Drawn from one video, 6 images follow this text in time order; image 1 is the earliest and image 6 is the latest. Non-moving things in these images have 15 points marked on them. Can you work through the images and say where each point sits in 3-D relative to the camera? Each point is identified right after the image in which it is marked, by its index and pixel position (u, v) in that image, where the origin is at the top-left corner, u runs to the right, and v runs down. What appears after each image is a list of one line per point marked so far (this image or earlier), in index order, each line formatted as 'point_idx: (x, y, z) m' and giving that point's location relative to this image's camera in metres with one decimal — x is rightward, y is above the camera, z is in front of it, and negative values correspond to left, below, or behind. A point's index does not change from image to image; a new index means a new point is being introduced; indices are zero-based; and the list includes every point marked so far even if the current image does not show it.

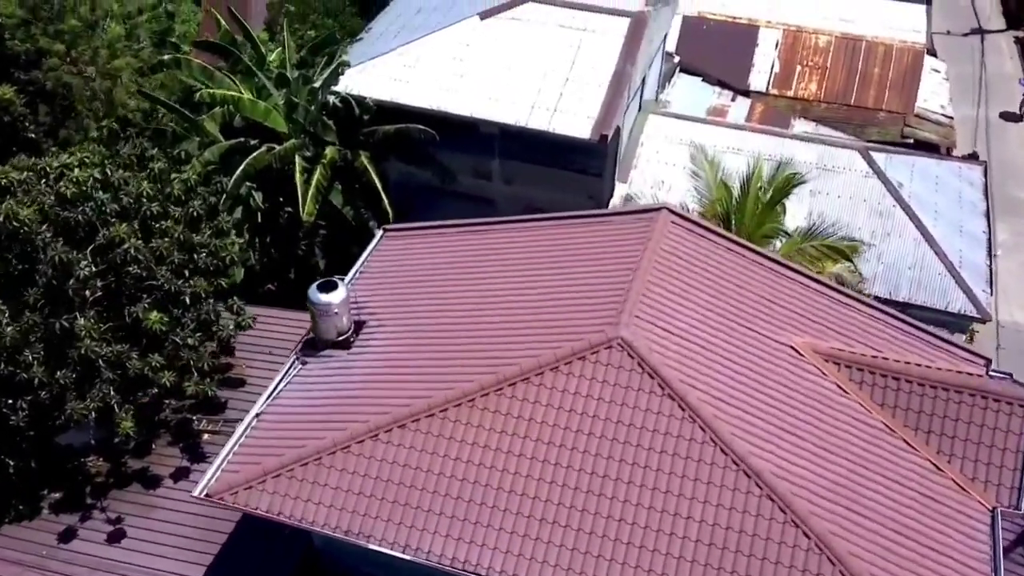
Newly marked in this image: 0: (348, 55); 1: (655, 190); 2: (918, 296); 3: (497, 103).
0: (-3.3, +4.6, +18.7) m
1: (+2.9, +1.9, +18.2) m
2: (+7.3, -0.2, +16.7) m
3: (-0.3, +3.4, +17.2) m
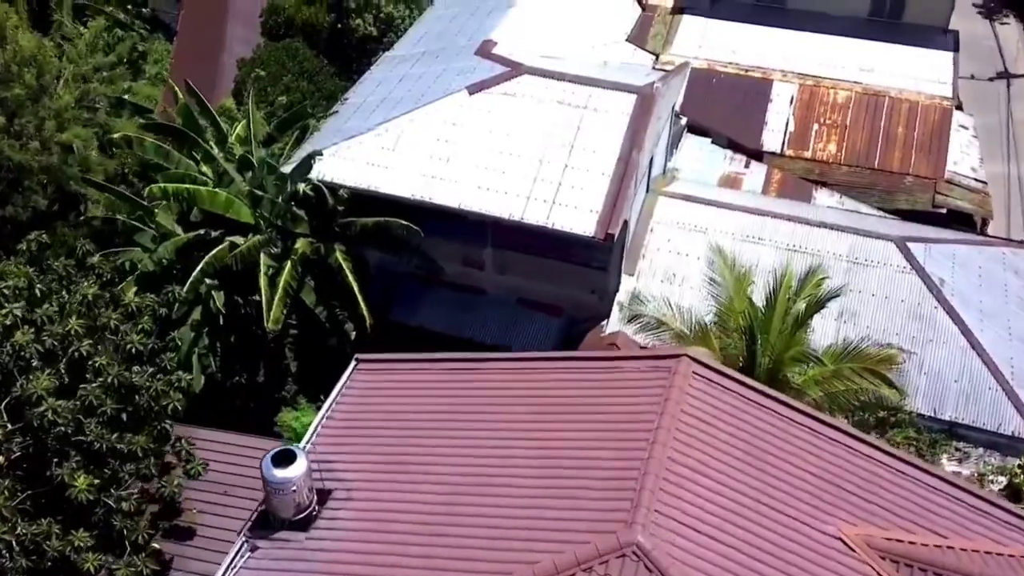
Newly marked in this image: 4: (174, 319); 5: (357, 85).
0: (-3.5, +2.8, +16.7) m
1: (+2.7, +0.1, +16.2) m
2: (+7.2, -2.0, +14.8) m
3: (-0.4, +1.6, +15.2) m
4: (-6.0, -0.8, +16.4) m
5: (-3.1, +4.0, +18.2) m
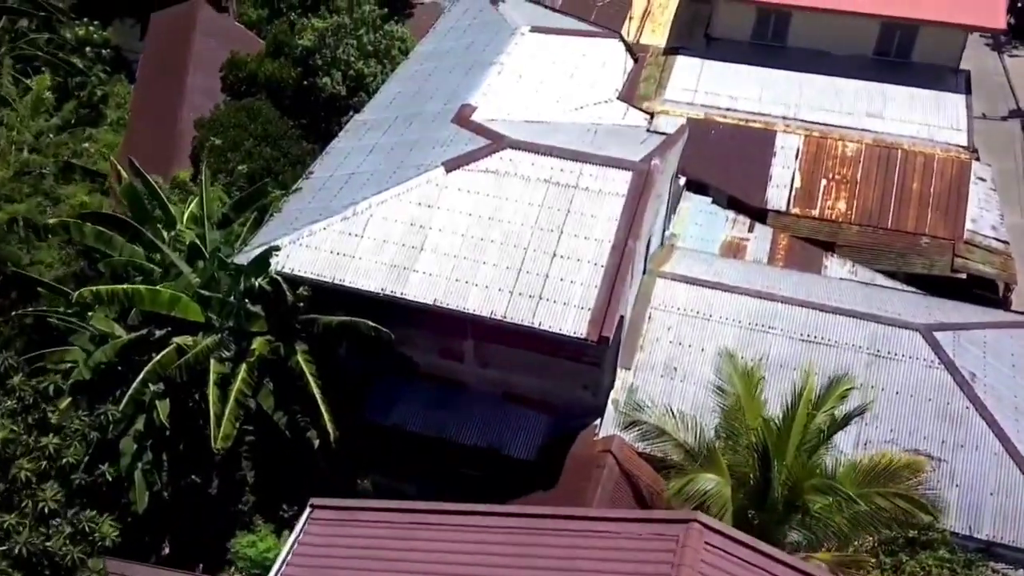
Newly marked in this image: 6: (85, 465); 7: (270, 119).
0: (-3.8, +1.2, +15.1) m
1: (+2.5, -1.5, +14.5) m
2: (+7.0, -3.5, +13.1) m
3: (-0.7, 0.0, +13.6) m
4: (-6.3, -2.5, +14.6) m
5: (-3.4, +2.4, +16.5) m
6: (-6.5, -2.9, +14.1) m
7: (-5.3, +3.6, +20.3) m
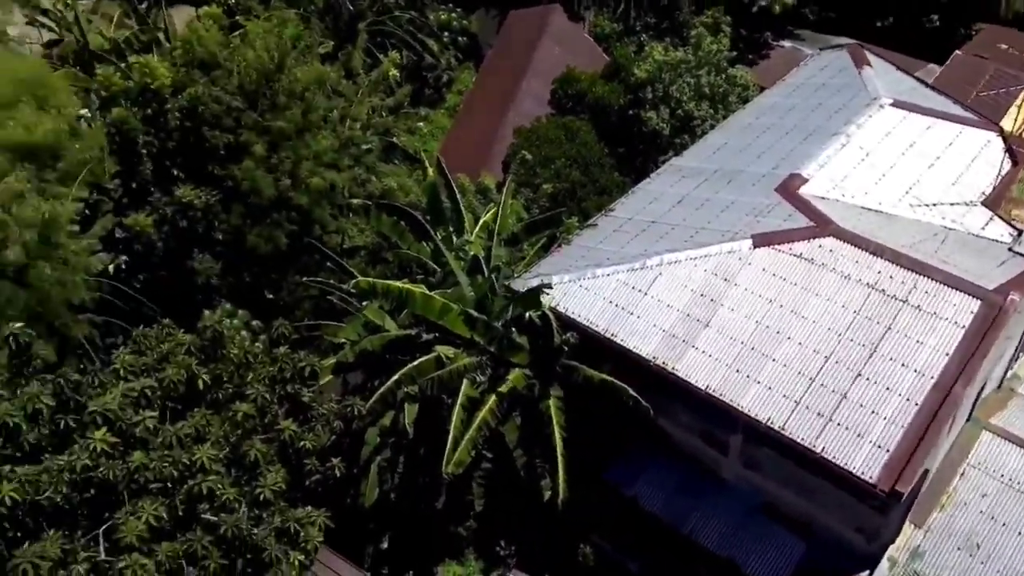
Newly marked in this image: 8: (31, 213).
0: (+0.9, +0.6, +14.2) m
1: (+5.8, -3.5, +12.0) m
2: (+9.1, -6.5, +9.3) m
3: (+3.0, -1.2, +11.9) m
4: (-2.5, -2.3, +14.7) m
5: (+2.0, +1.6, +15.5) m
6: (-3.0, -2.6, +14.2) m
7: (+1.6, +3.1, +19.6) m
8: (-7.8, +1.2, +14.8) m
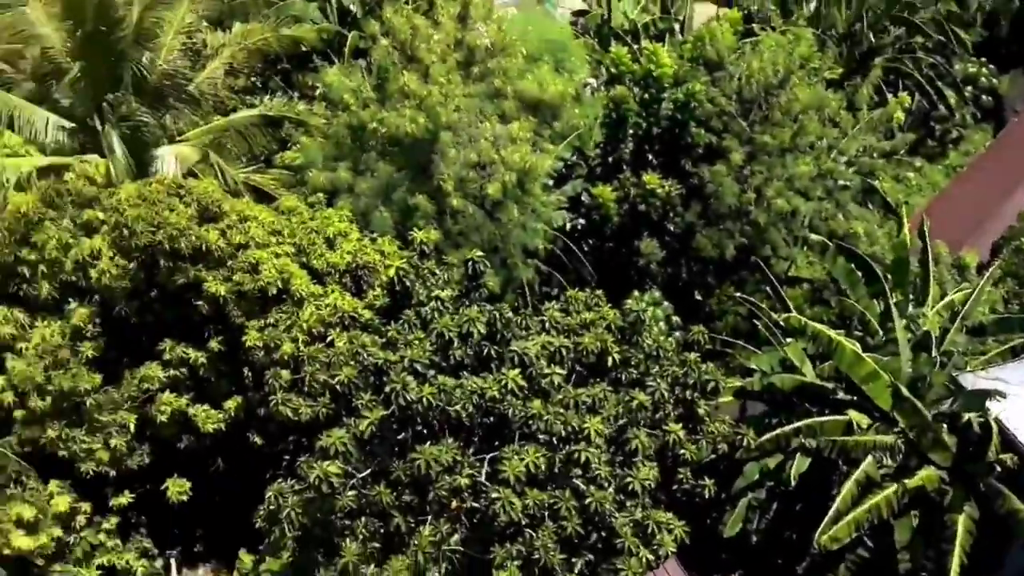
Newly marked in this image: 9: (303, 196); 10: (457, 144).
0: (+7.1, -1.0, +12.4) m
1: (+9.1, -6.2, +8.5) m
2: (+9.8, -9.9, +5.0) m
3: (+7.4, -3.2, +9.5) m
4: (+3.5, -2.6, +14.4) m
5: (+8.9, -0.5, +13.1) m
6: (+2.8, -2.7, +14.2) m
7: (+10.8, +0.7, +16.8) m
8: (+0.1, +2.3, +16.5) m
9: (-4.0, +1.7, +17.7) m
10: (-1.0, +2.6, +16.5) m
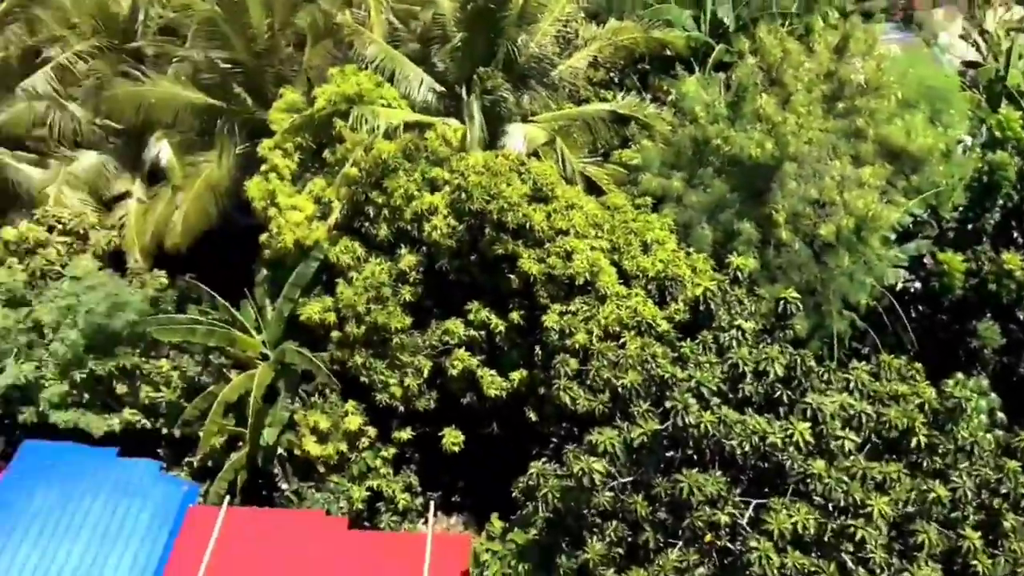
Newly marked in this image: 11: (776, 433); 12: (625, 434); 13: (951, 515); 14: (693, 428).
0: (+10.3, -3.3, +9.5) m
1: (+9.6, -8.6, +5.3) m
2: (+8.3, -12.1, +1.8) m
3: (+9.1, -5.3, +6.7) m
4: (+7.1, -4.1, +12.5) m
5: (+12.2, -3.2, +9.5) m
6: (+6.4, -4.0, +12.5) m
7: (+15.4, -2.7, +12.5) m
8: (+5.9, +1.4, +15.4) m
9: (+2.4, +1.8, +17.8) m
10: (+4.9, +1.9, +15.8) m
11: (+3.7, -2.0, +12.9) m
12: (+1.7, -2.2, +13.8) m
13: (+6.0, -3.1, +12.6) m
14: (+2.6, -2.0, +13.2) m
